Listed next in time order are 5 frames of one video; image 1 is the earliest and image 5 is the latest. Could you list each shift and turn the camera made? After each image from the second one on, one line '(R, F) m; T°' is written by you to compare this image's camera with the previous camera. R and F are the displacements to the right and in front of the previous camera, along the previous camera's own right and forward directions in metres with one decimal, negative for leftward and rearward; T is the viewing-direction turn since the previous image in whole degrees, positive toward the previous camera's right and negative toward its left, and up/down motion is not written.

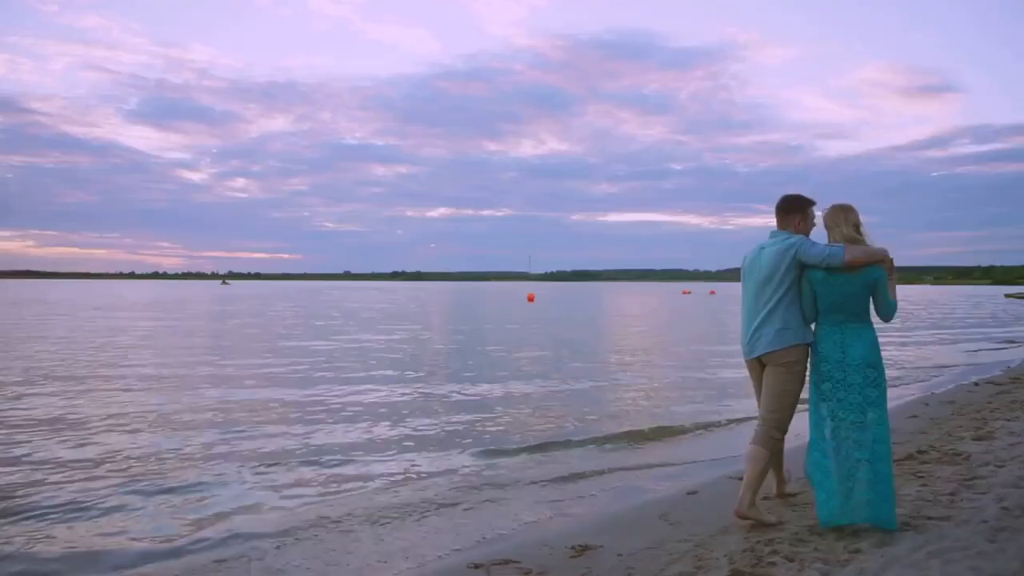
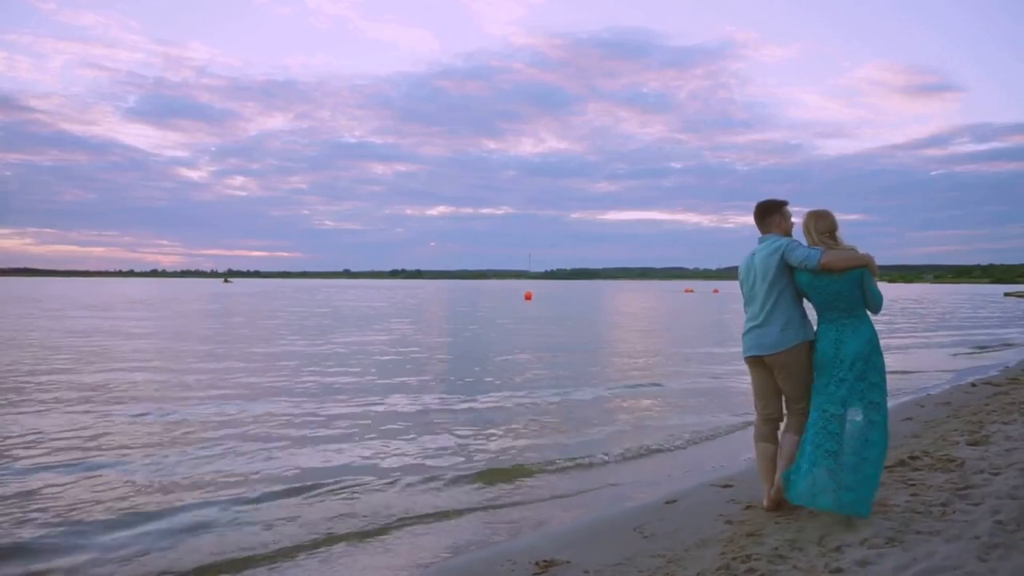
(-0.8, -1.2) m; 0°
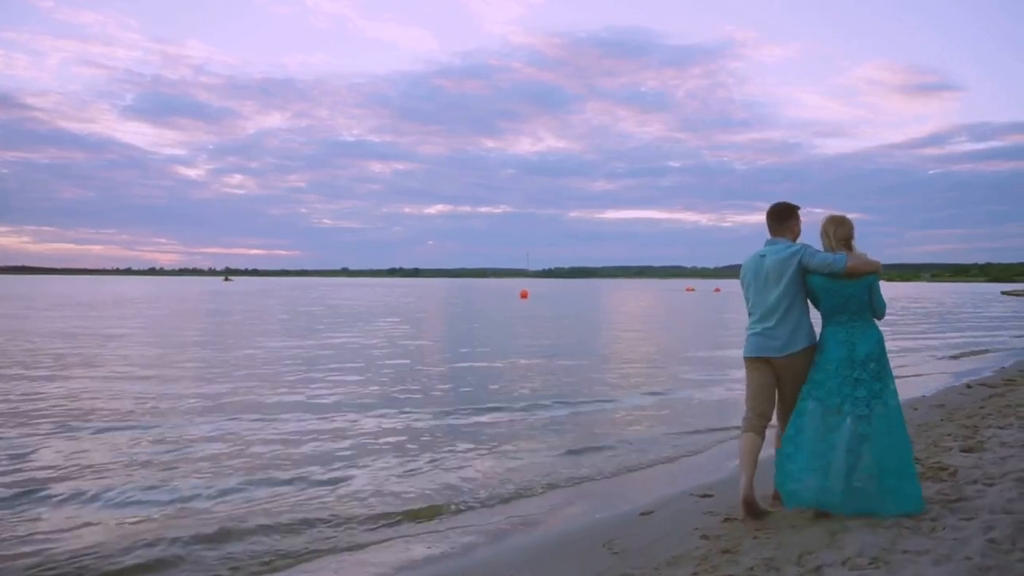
(+0.3, +0.5) m; 0°
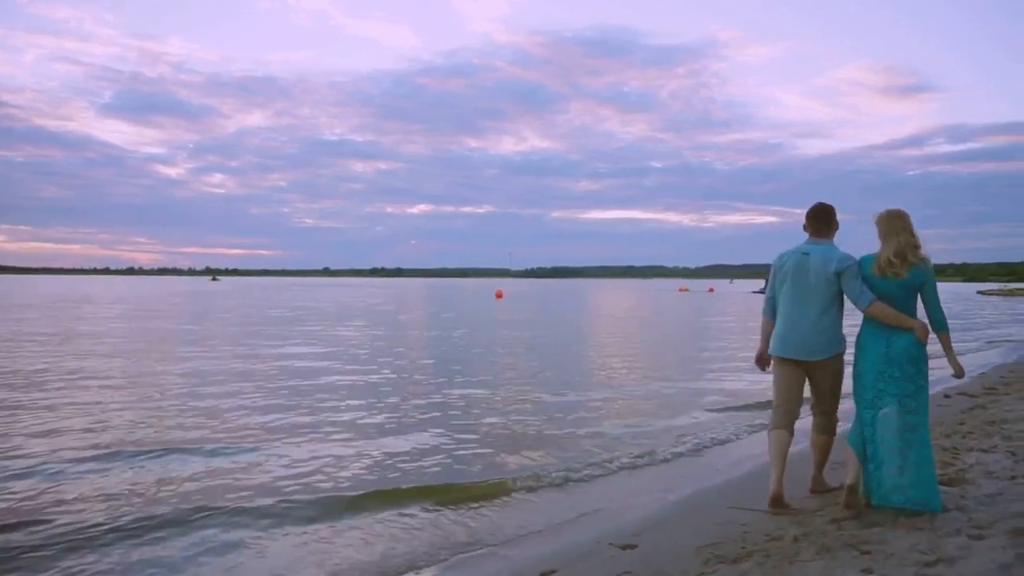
(+0.8, +1.5) m; +1°
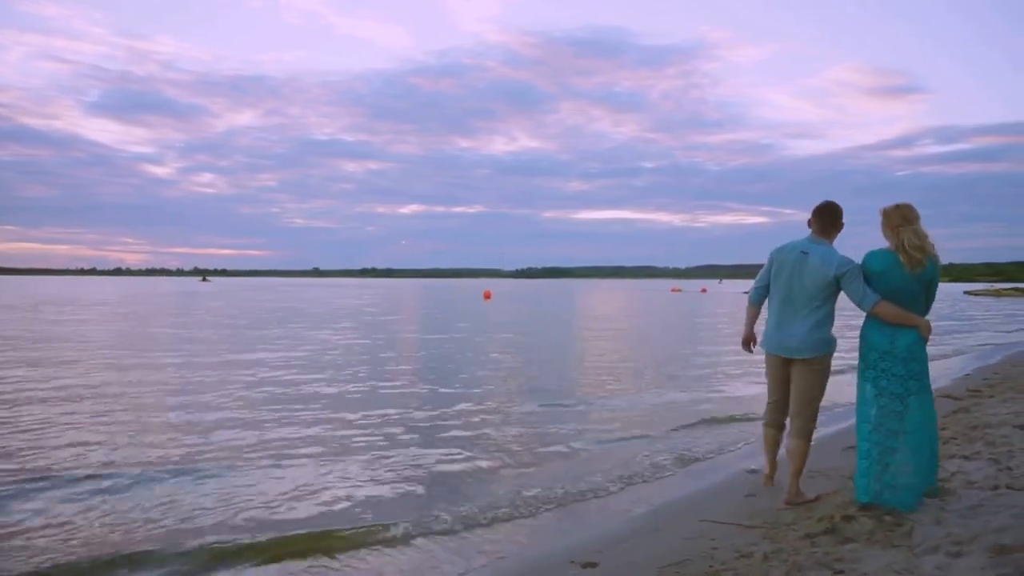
(+0.3, +0.3) m; +1°
